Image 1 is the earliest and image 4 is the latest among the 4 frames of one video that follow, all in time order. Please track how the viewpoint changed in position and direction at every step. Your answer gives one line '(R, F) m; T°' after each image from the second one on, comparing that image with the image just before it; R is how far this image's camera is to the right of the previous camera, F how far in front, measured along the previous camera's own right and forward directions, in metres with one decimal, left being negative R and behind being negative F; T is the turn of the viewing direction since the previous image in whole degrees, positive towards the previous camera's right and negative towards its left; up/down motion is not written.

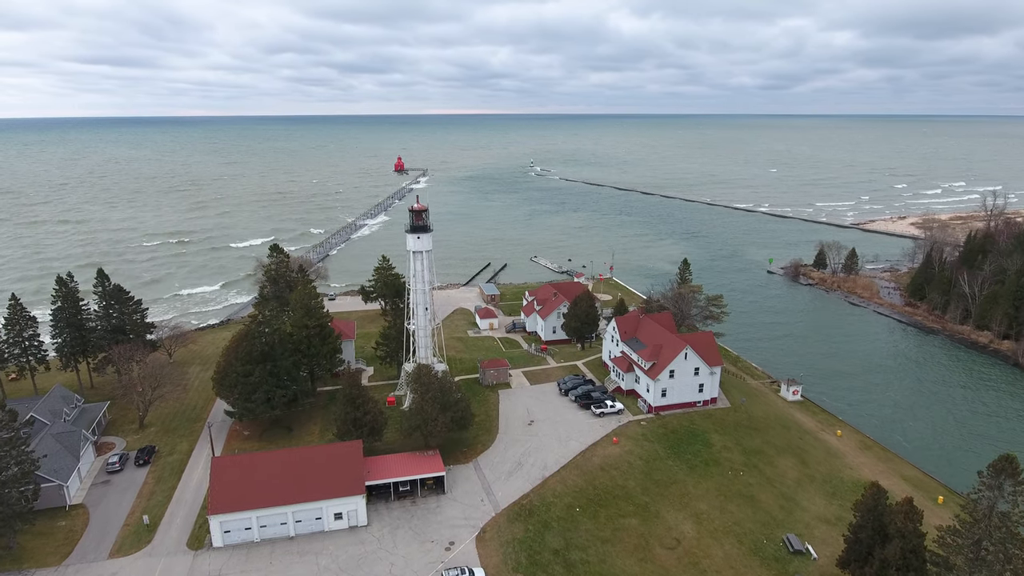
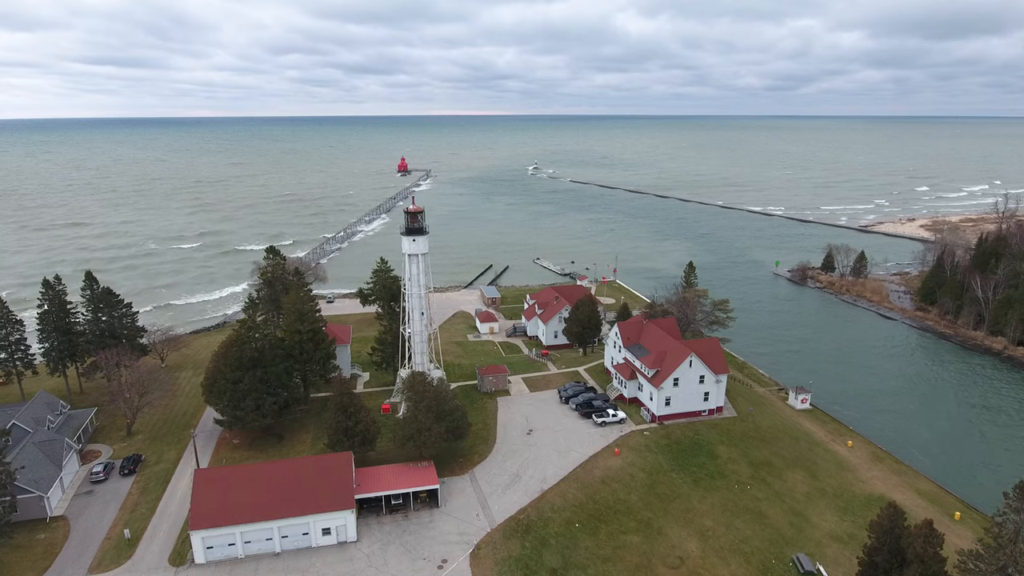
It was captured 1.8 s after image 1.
(+0.4, +1.2) m; -1°
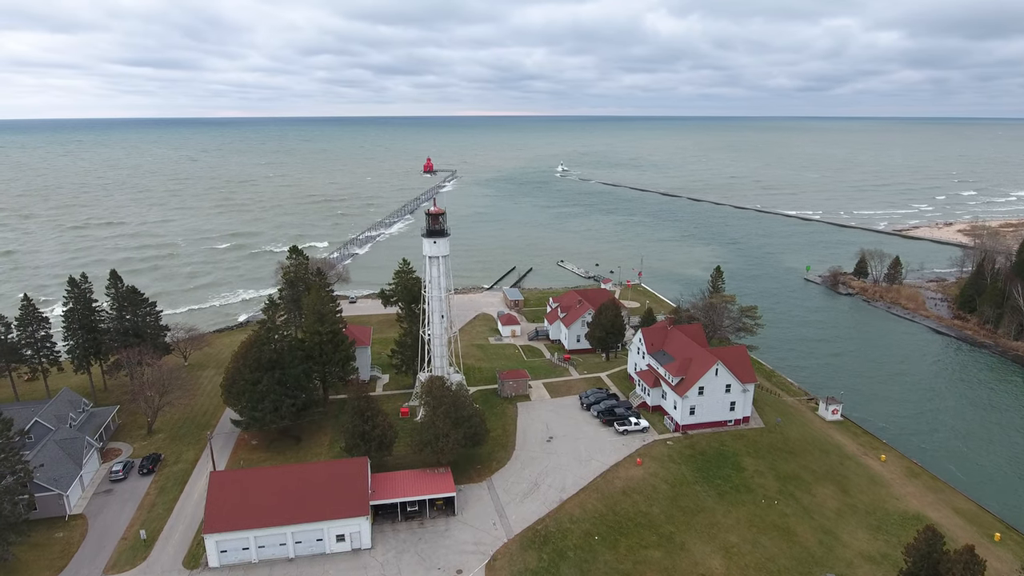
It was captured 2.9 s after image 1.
(+0.1, +0.7) m; -2°
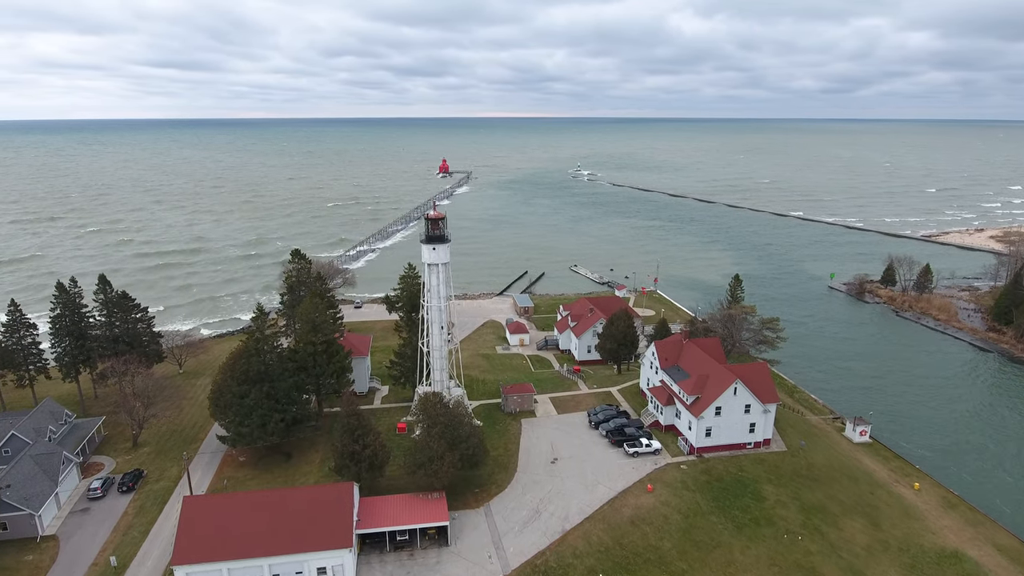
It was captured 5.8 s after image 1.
(+0.8, +2.1) m; -2°
